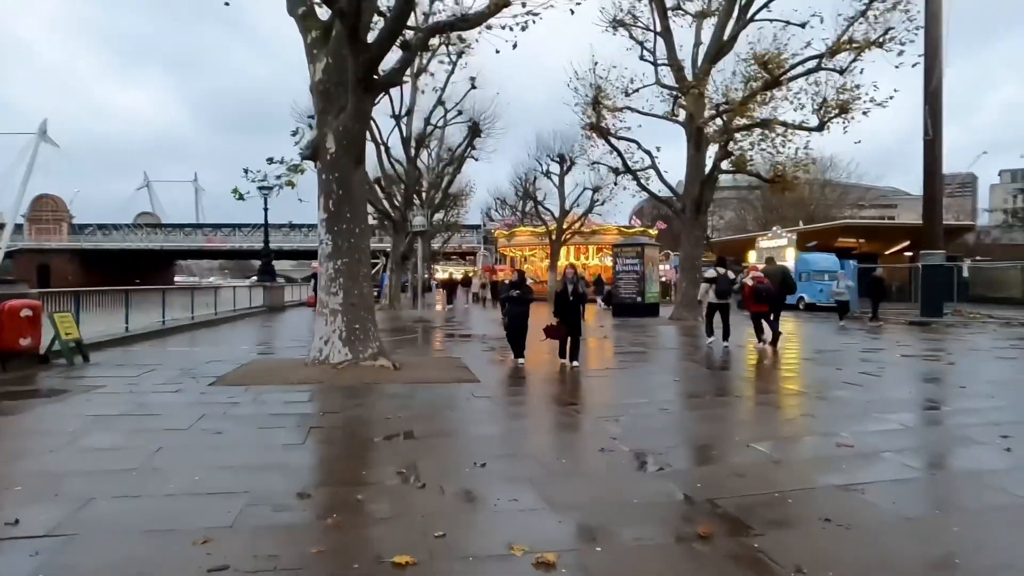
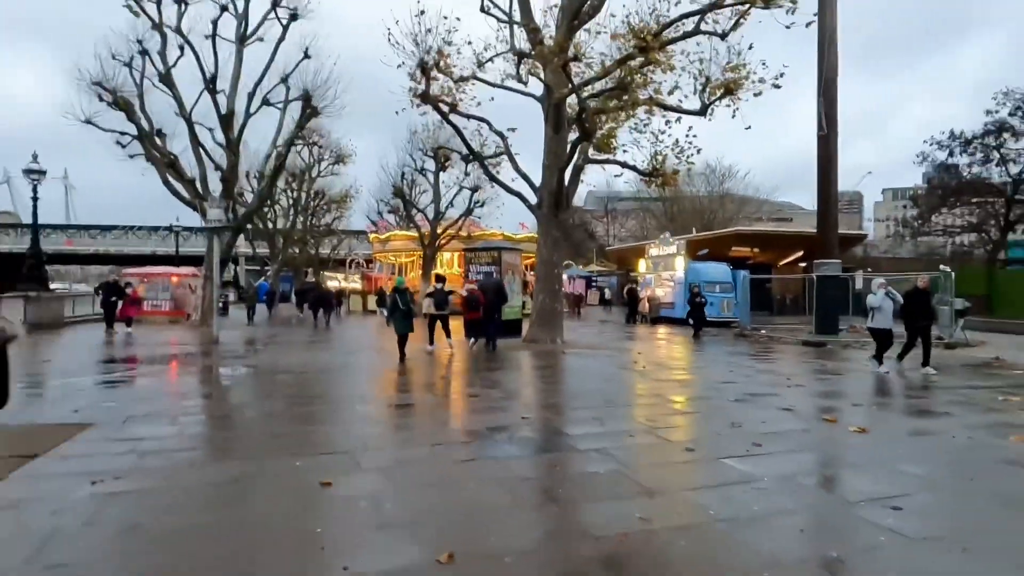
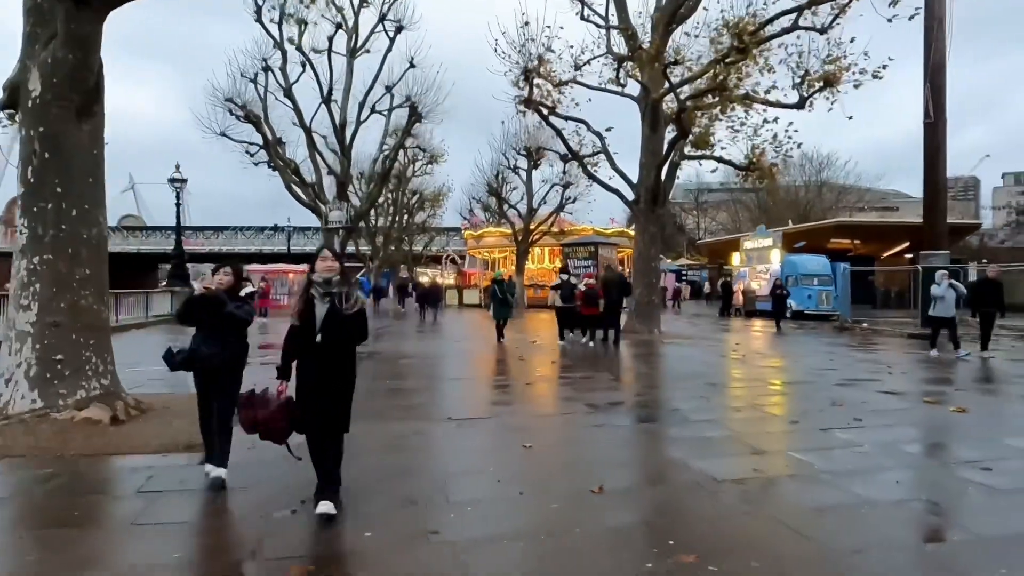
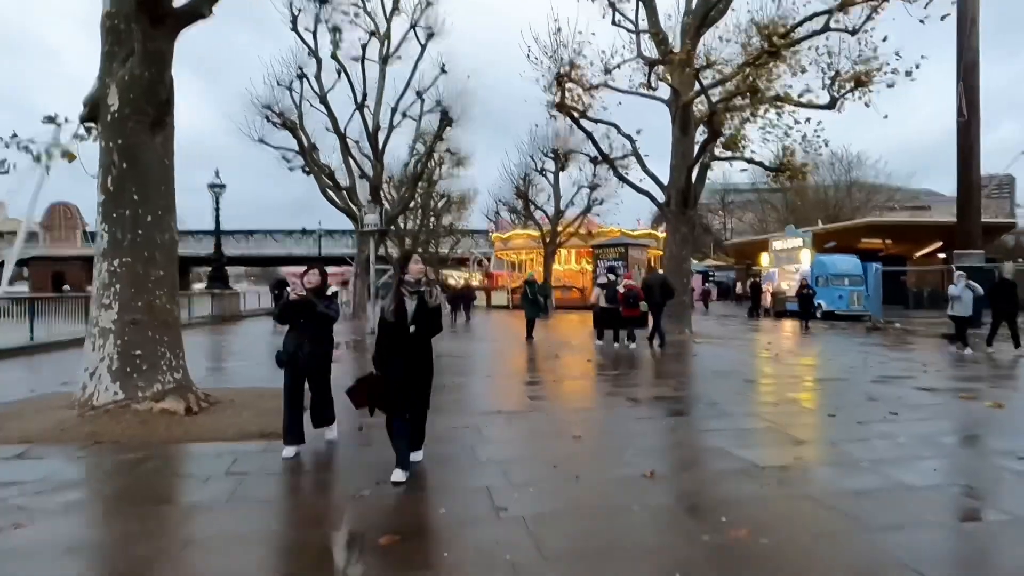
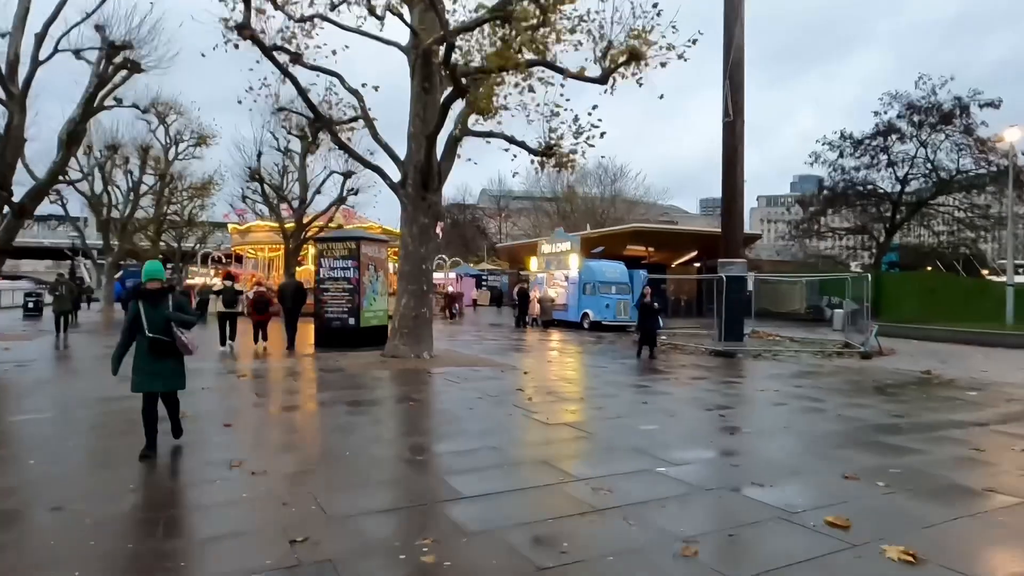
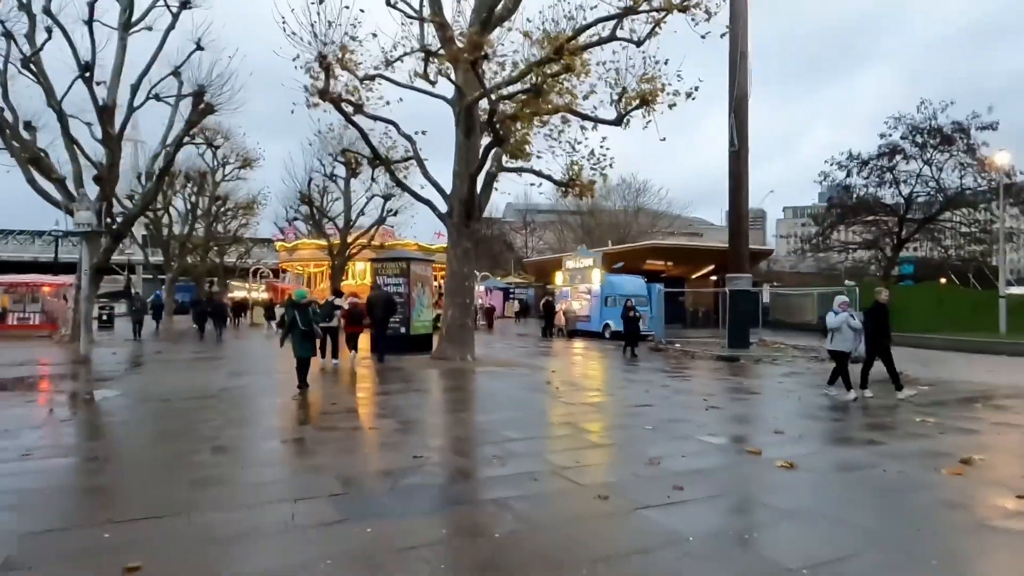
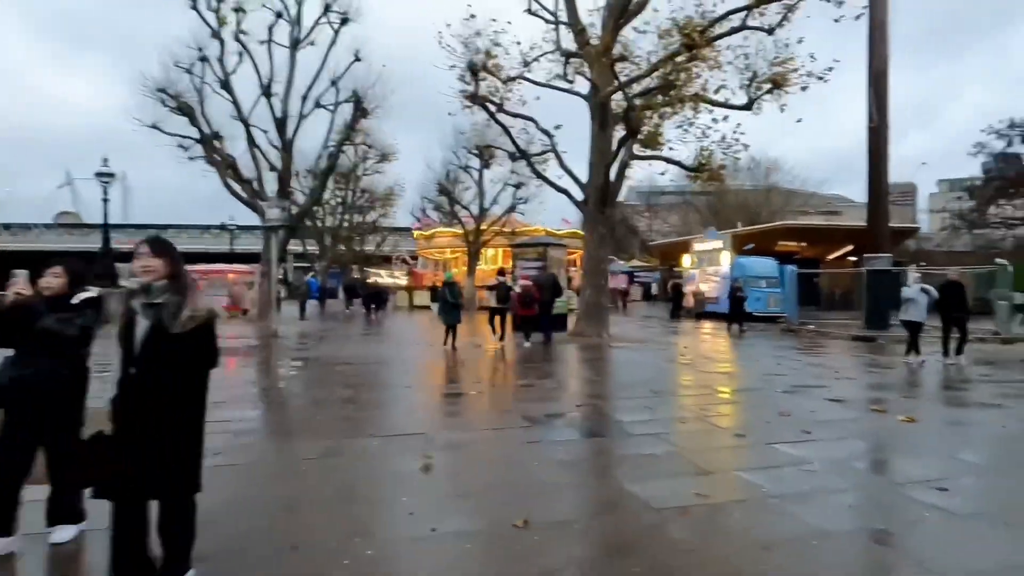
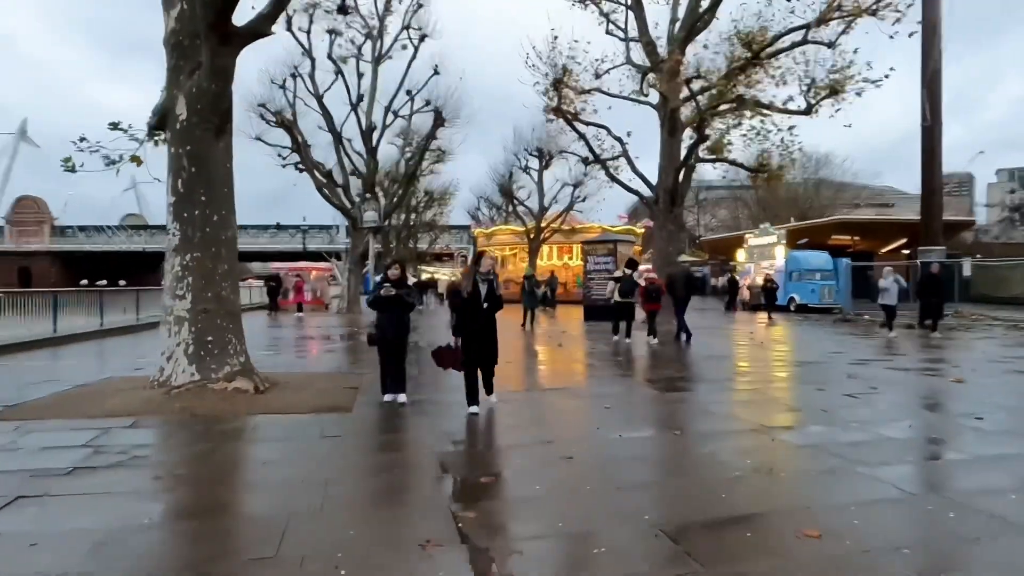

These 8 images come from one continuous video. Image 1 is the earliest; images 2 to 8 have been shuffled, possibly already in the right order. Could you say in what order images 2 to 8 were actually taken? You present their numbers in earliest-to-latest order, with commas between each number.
8, 4, 3, 7, 2, 6, 5
